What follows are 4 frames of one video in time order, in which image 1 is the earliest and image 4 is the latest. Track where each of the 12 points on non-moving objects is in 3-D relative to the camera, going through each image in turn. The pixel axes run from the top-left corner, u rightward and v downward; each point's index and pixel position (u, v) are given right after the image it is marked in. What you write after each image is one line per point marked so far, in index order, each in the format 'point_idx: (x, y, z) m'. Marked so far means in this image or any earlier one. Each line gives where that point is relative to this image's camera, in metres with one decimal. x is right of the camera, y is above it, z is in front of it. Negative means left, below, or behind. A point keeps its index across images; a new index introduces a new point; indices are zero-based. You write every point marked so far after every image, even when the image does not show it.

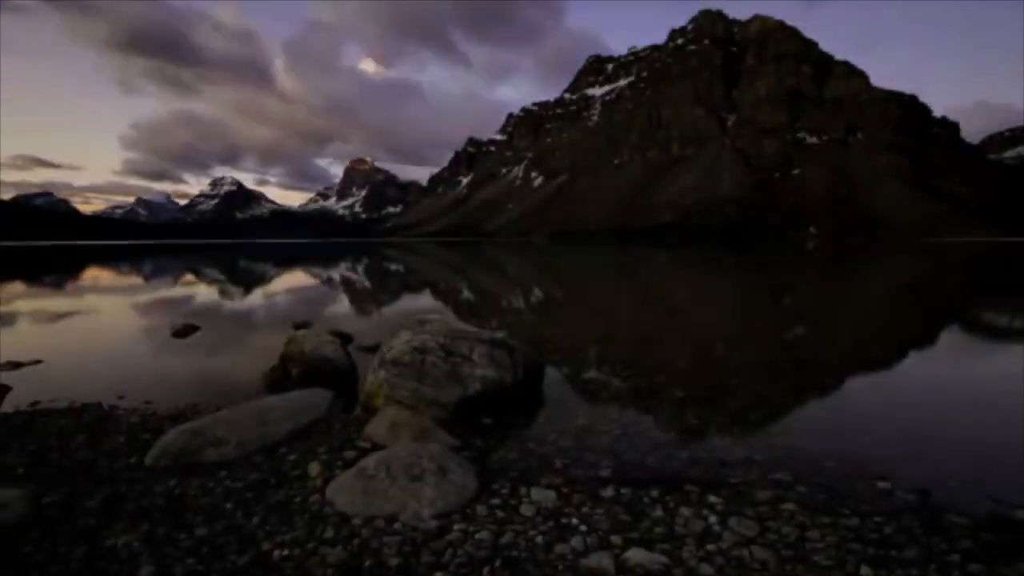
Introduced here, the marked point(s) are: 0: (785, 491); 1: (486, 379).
0: (+3.5, -2.6, +7.1) m
1: (-0.5, -1.7, +10.4) m
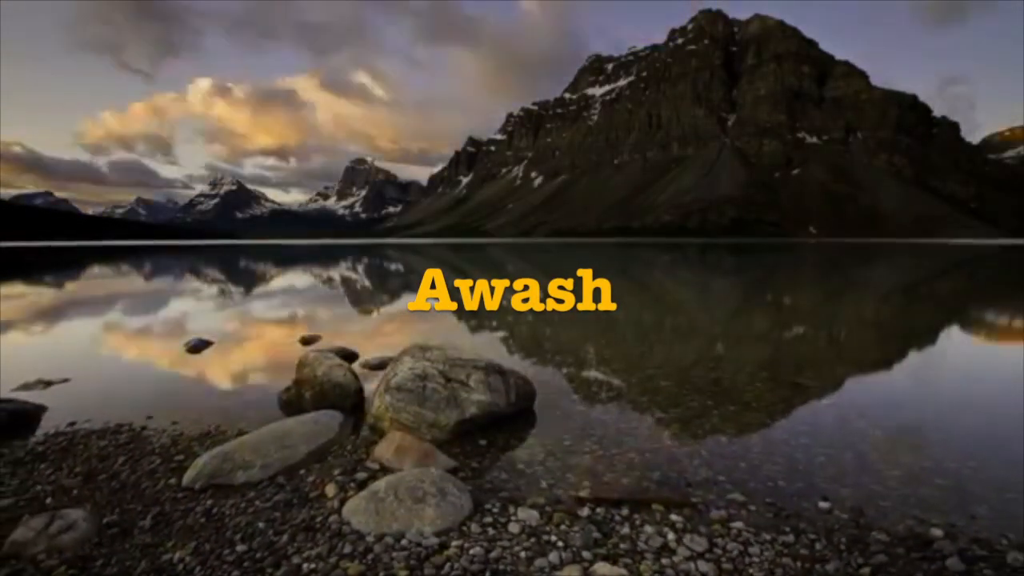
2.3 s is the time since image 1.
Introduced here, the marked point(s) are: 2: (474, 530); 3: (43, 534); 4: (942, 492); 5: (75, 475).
0: (+3.3, -3.3, +8.2) m
1: (-0.6, -2.4, +11.5) m
2: (-0.5, -3.3, +7.5) m
3: (-6.0, -3.1, +7.1) m
4: (+6.8, -3.2, +8.8) m
5: (-7.3, -3.1, +9.3) m
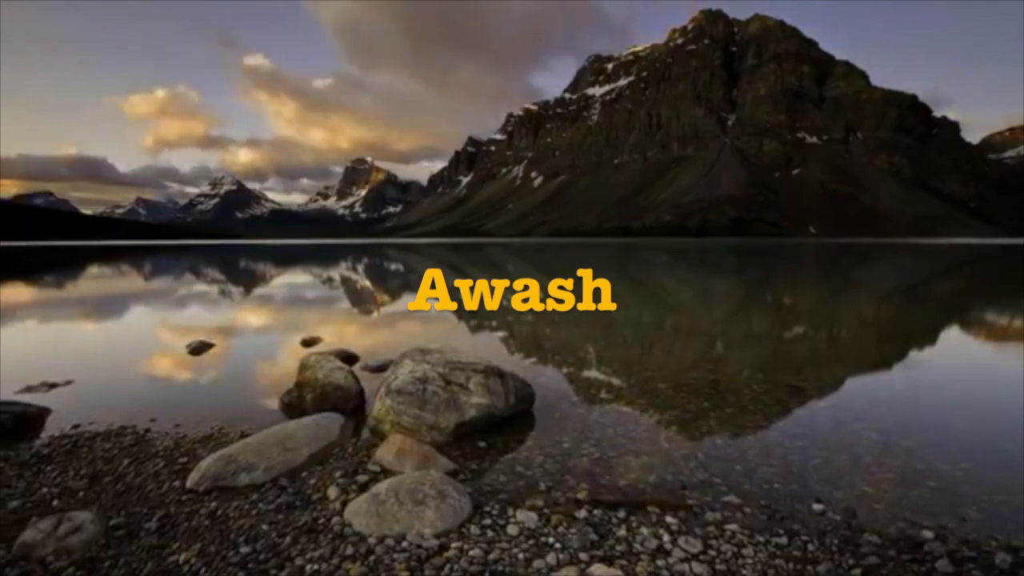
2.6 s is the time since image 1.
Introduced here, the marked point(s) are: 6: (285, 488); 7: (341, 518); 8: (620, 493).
0: (+3.3, -3.3, +8.4) m
1: (-0.6, -2.5, +11.7) m
2: (-0.5, -3.3, +7.7) m
3: (-6.0, -3.2, +7.2) m
4: (+6.8, -3.3, +9.0) m
5: (-7.3, -3.2, +9.5) m
6: (-3.6, -3.2, +9.0) m
7: (-2.4, -3.3, +8.0) m
8: (+1.8, -3.3, +9.0) m
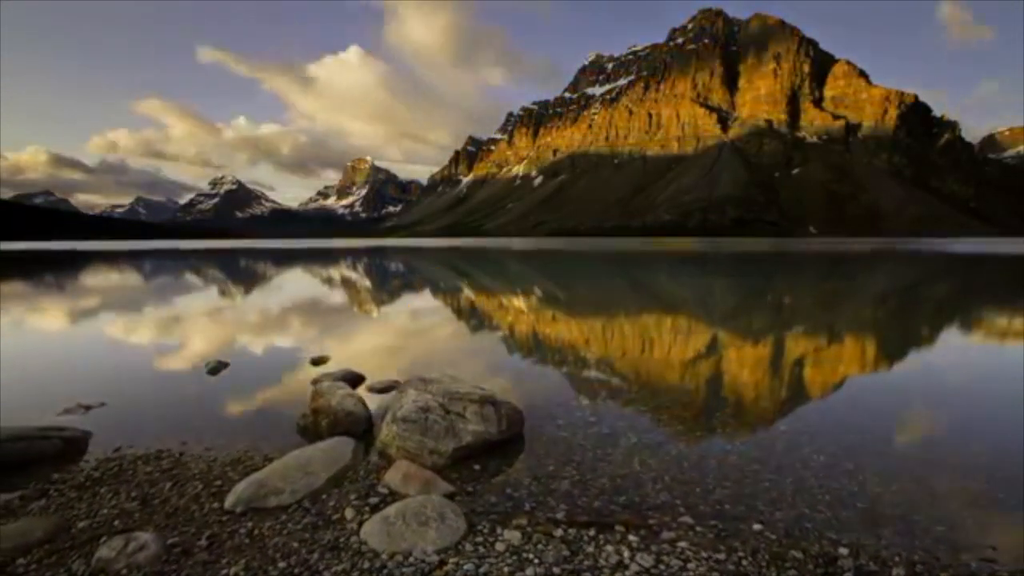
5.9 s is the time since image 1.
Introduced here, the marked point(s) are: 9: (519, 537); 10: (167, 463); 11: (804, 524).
0: (+3.1, -4.3, +10.0) m
1: (-0.9, -3.4, +13.3) m
2: (-0.7, -4.3, +9.3) m
3: (-6.2, -4.2, +8.8) m
4: (+6.6, -4.3, +10.6) m
5: (-7.5, -4.2, +11.1) m
6: (-3.8, -4.2, +10.5) m
7: (-2.7, -4.3, +9.6) m
8: (+1.5, -4.3, +10.6) m
9: (+0.1, -4.3, +9.6) m
10: (-8.2, -4.1, +13.1) m
11: (+5.3, -4.3, +10.3) m
